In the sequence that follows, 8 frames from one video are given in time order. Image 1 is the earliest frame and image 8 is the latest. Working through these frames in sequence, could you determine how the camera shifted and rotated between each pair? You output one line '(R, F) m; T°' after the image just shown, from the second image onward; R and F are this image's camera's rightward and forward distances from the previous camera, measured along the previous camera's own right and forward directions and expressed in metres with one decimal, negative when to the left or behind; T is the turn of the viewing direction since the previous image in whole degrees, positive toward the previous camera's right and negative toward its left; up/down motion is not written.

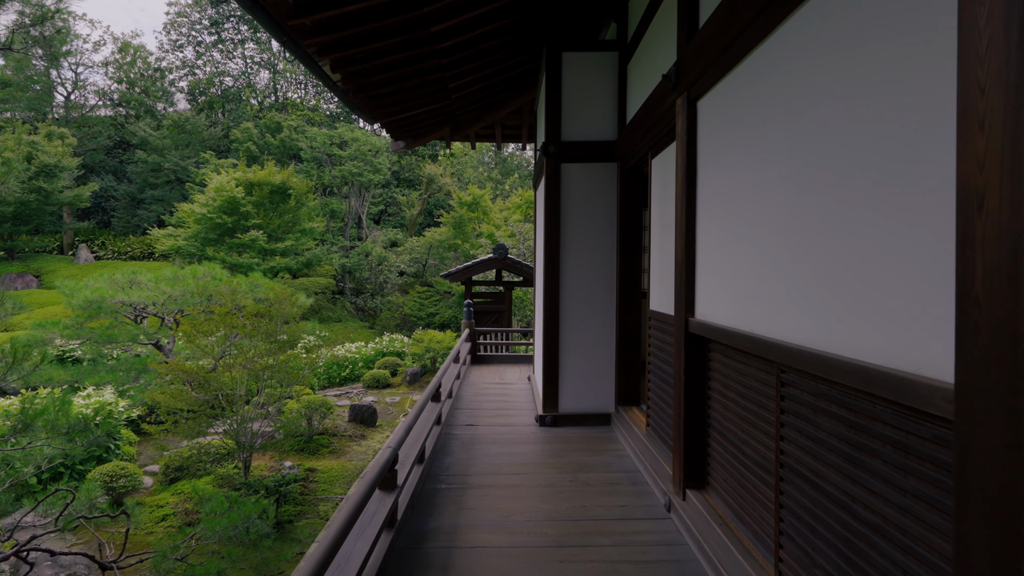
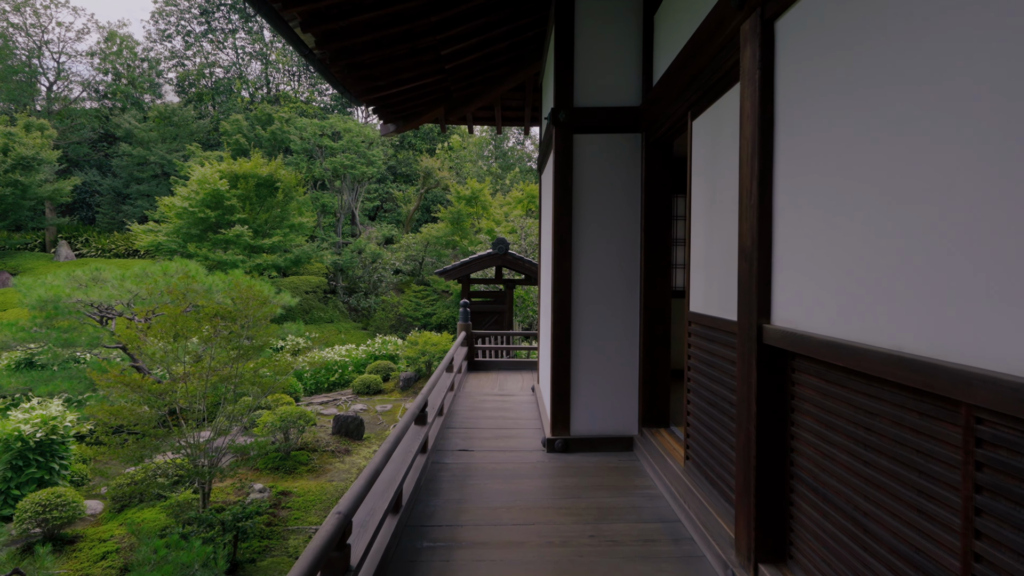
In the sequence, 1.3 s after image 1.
(0.0, +0.7) m; 0°
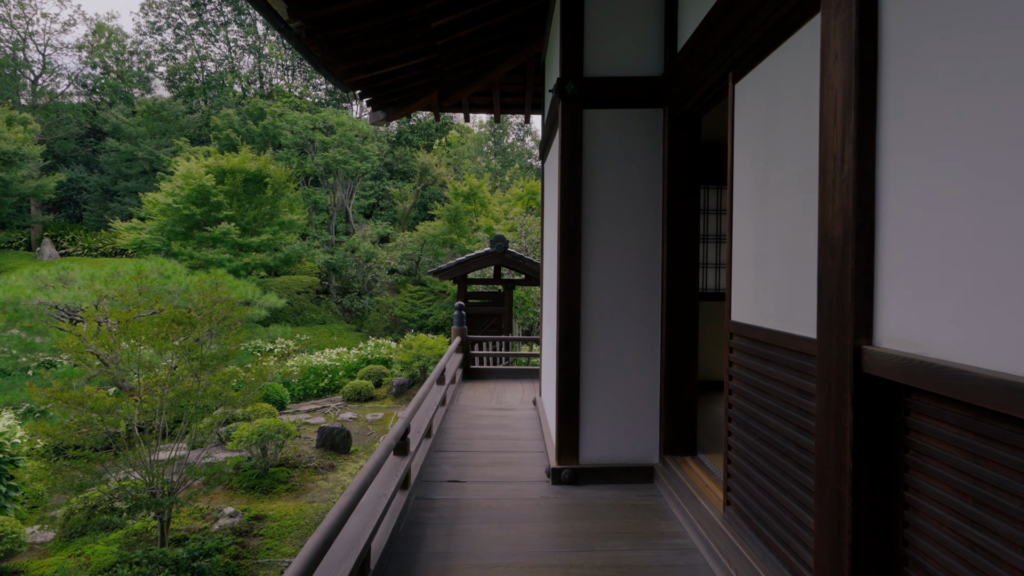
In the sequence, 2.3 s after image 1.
(0.0, +0.5) m; 0°
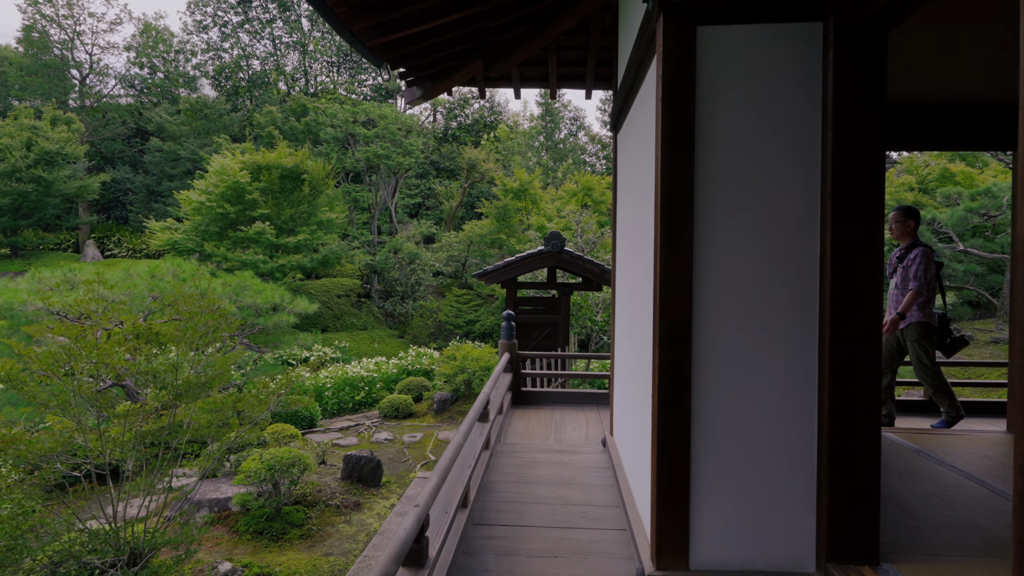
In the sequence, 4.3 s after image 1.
(-0.1, +1.0) m; -4°
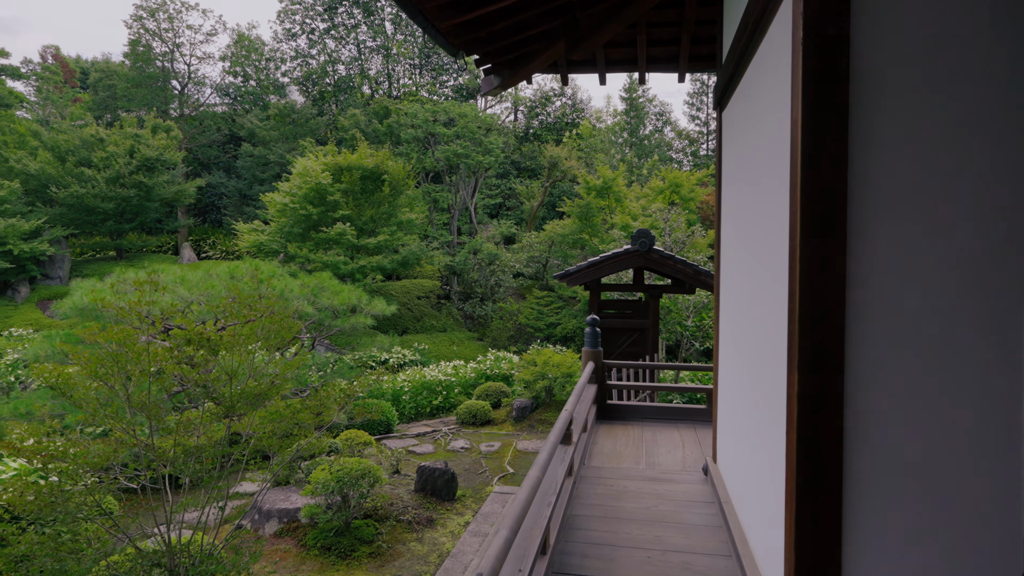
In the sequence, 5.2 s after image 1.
(0.0, +0.4) m; -7°
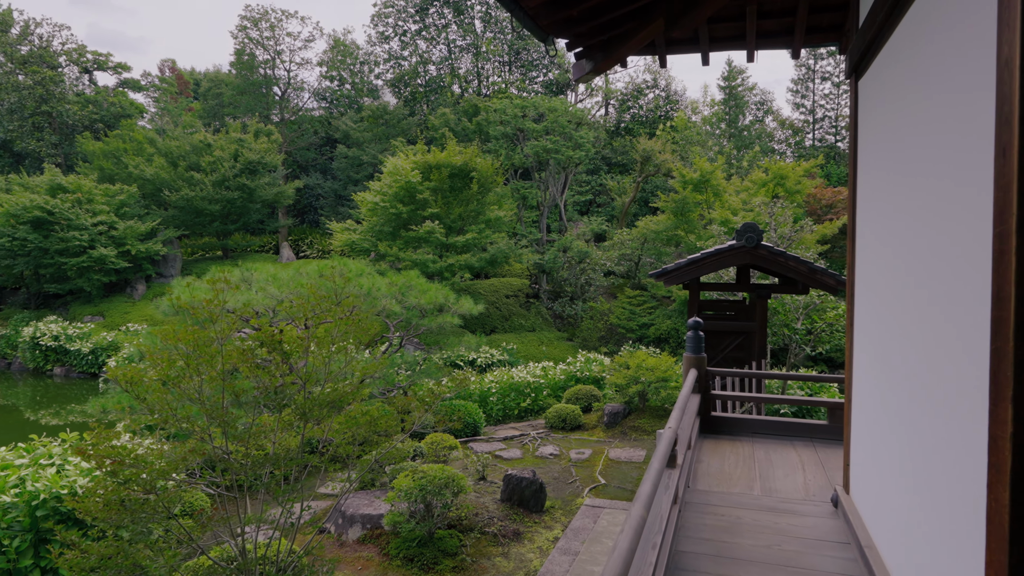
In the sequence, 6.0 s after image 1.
(0.0, +0.3) m; -8°
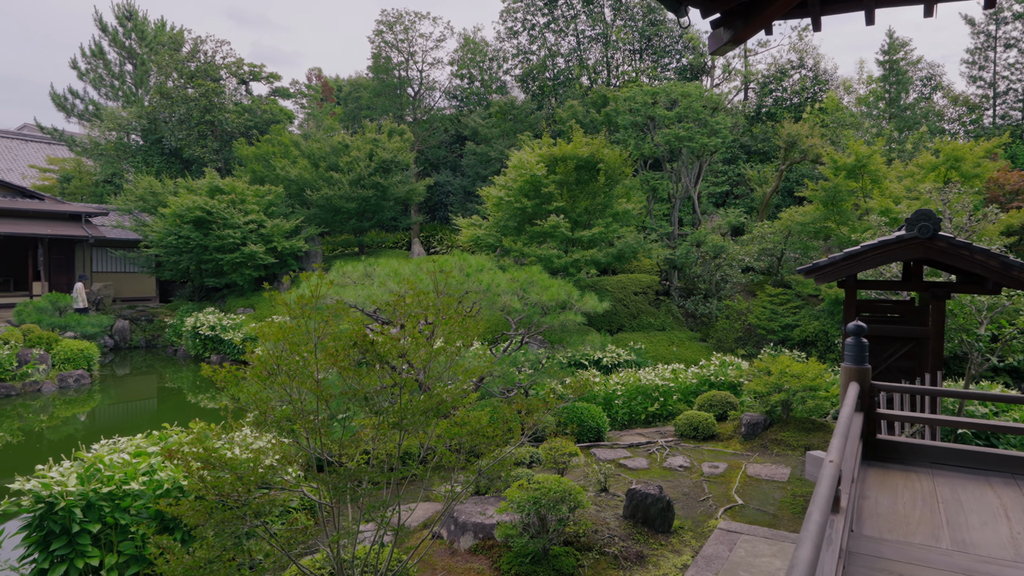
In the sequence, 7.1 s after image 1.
(0.0, +0.3) m; -11°
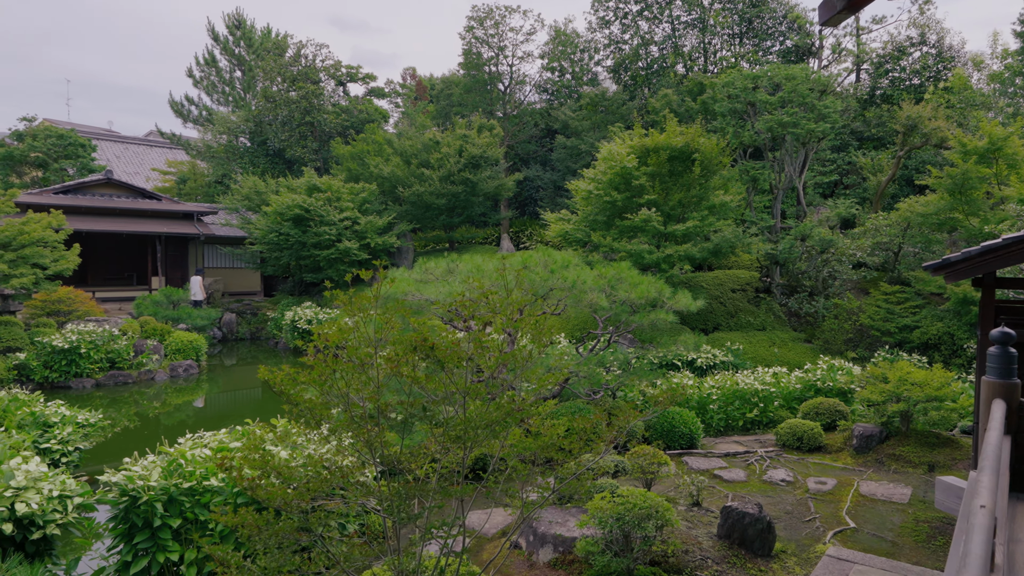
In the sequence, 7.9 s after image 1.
(0.0, +0.2) m; -8°
